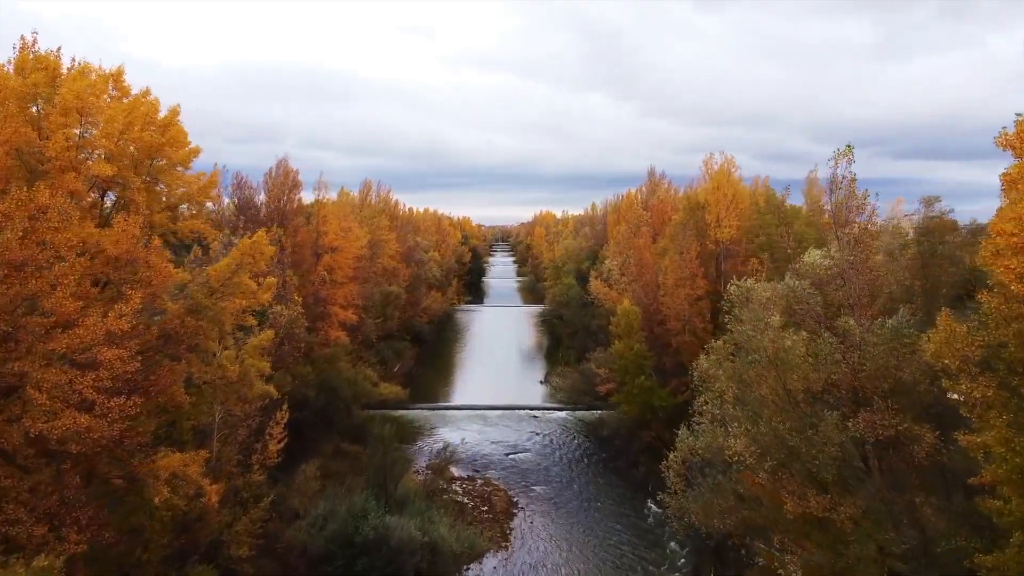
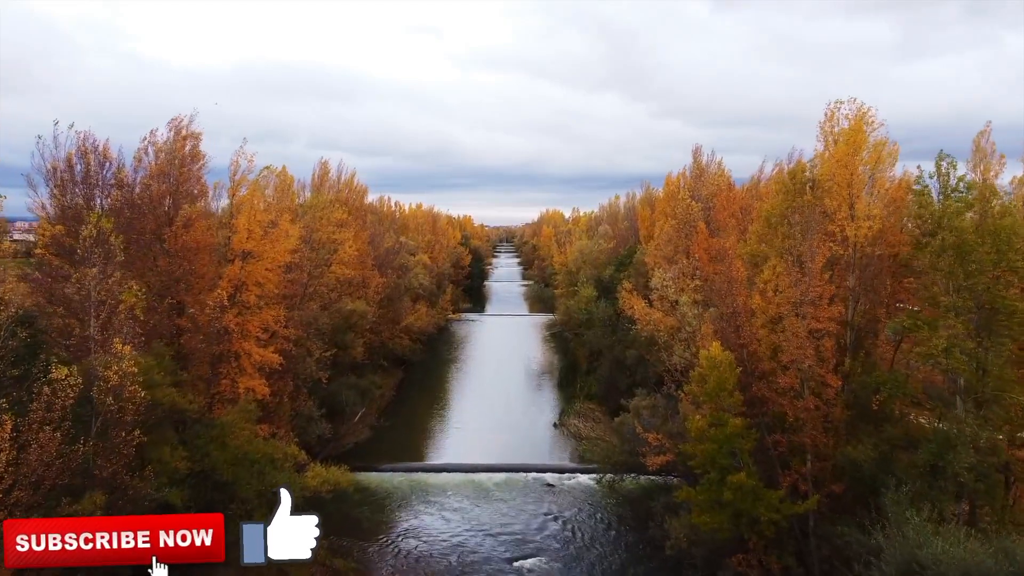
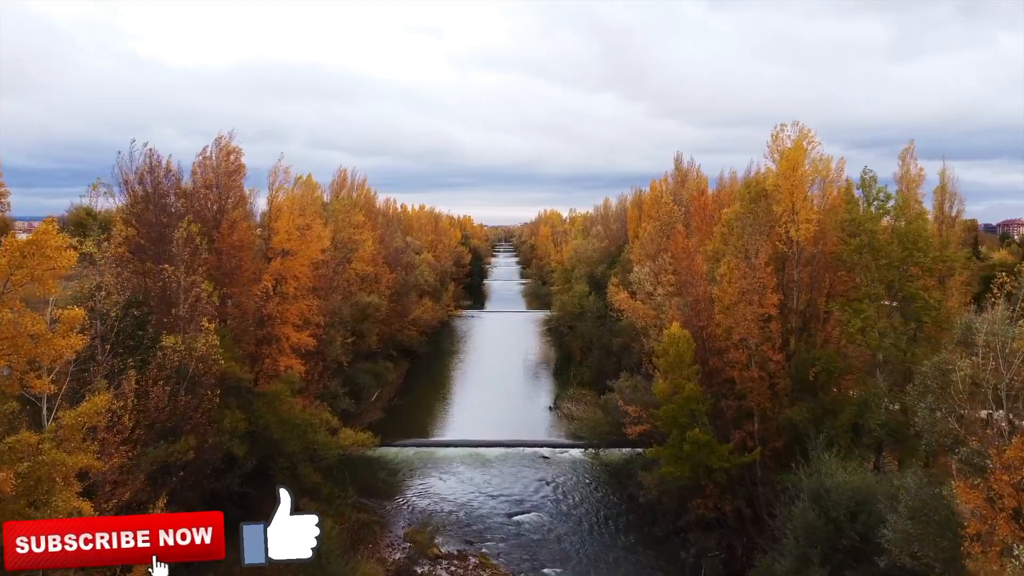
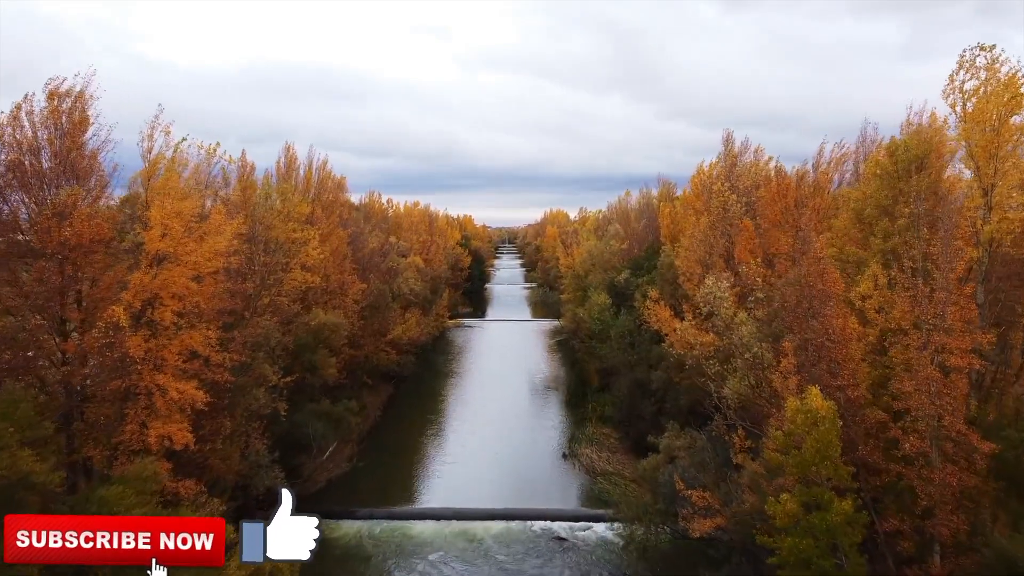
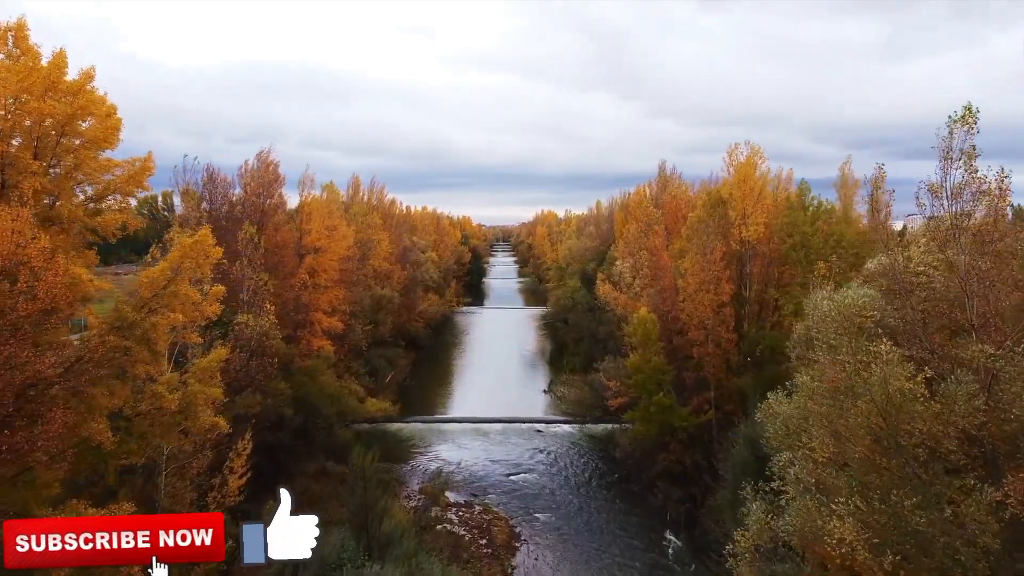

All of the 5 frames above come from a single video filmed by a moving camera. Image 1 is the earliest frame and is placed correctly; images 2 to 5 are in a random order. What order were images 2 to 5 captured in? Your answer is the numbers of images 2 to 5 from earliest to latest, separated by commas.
5, 3, 2, 4
